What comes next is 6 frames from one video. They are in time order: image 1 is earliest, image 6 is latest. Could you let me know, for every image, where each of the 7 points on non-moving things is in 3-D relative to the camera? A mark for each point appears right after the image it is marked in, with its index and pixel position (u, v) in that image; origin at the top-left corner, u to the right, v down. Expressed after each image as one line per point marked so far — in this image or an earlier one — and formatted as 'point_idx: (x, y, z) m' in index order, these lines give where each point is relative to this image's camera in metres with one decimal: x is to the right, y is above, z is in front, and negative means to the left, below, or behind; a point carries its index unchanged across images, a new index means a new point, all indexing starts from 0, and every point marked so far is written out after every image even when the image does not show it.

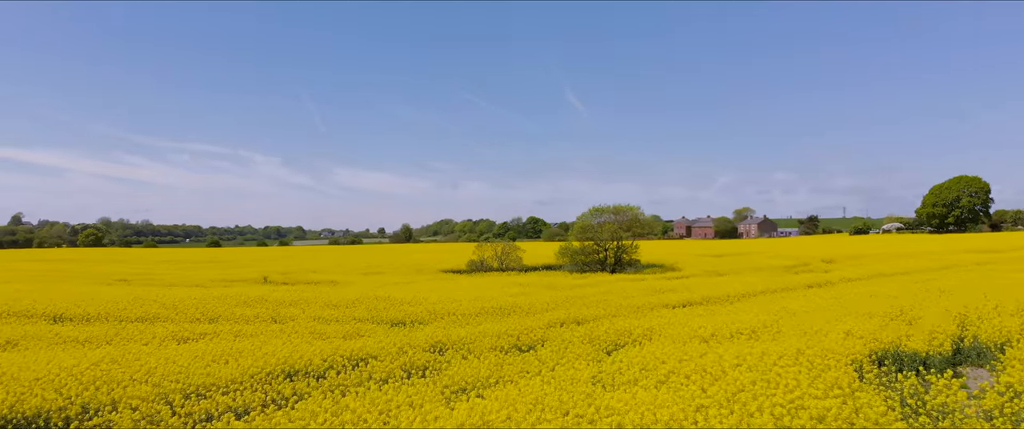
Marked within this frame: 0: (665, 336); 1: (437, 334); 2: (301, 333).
0: (+3.1, -2.5, +9.5) m
1: (-1.8, -2.9, +11.2) m
2: (-5.1, -2.9, +11.4) m
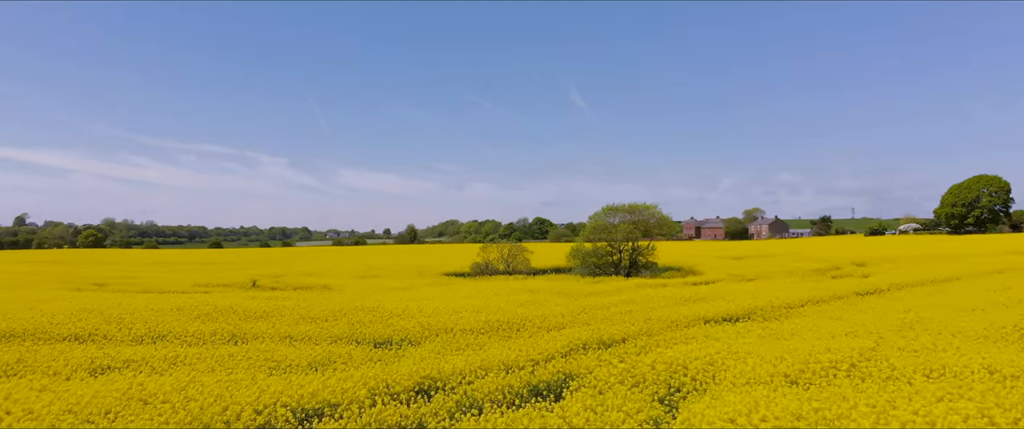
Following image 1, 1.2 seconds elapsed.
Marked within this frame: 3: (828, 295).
0: (+3.3, -2.4, +6.9) m
1: (-1.6, -2.7, +8.6) m
2: (-4.9, -2.8, +8.9) m
3: (+12.2, -3.2, +18.1) m
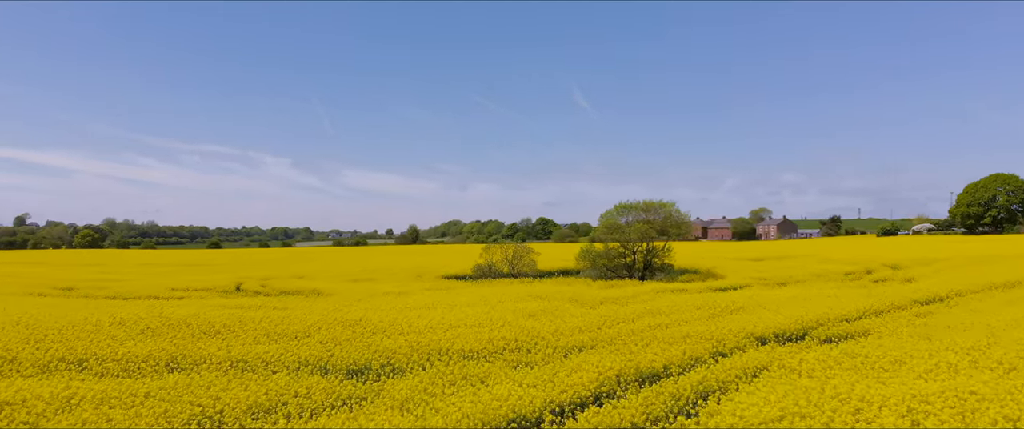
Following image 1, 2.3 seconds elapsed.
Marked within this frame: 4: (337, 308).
0: (+3.5, -2.2, +4.4) m
1: (-1.4, -2.6, +6.2) m
2: (-4.7, -2.7, +6.5) m
3: (+12.4, -3.0, +15.6) m
4: (-6.2, -3.3, +16.4) m
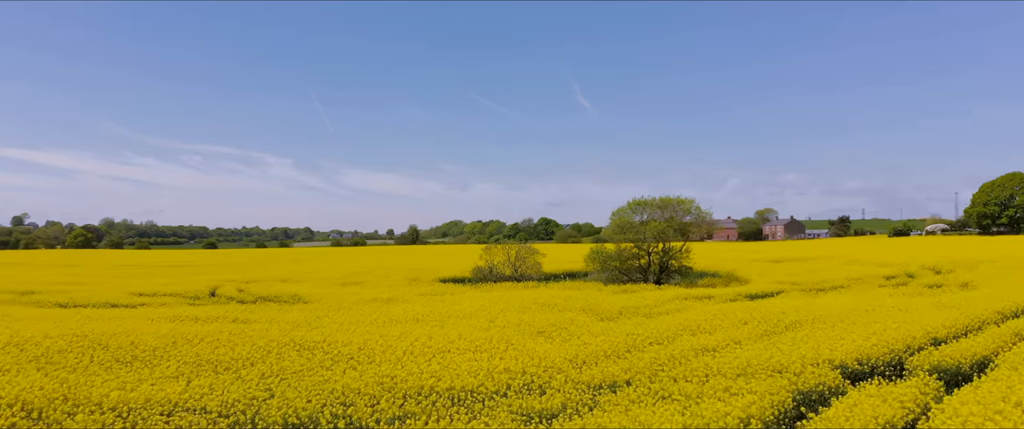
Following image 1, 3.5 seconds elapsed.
0: (+3.6, -2.1, +1.7) m
1: (-1.3, -2.4, +3.5) m
2: (-4.6, -2.5, +3.7) m
3: (+12.6, -2.9, +12.8) m
4: (-6.0, -3.1, +13.7) m
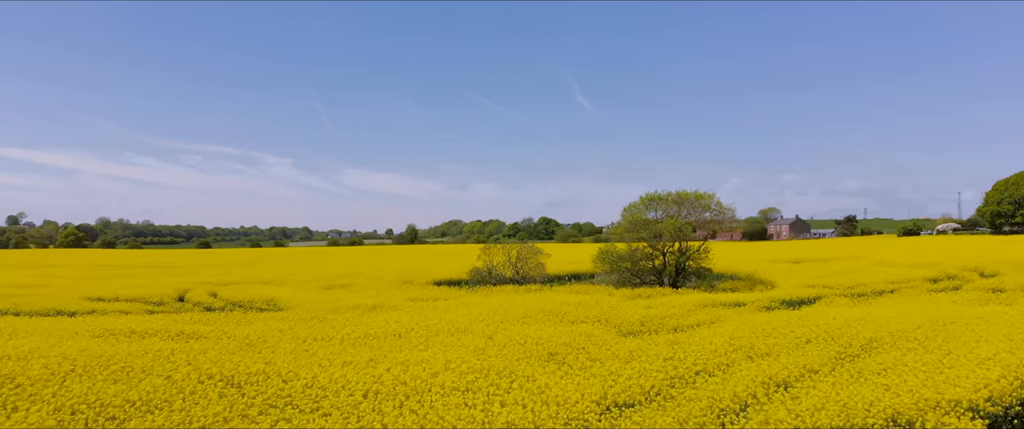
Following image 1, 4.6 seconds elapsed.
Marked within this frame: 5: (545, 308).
0: (+3.6, -1.9, -0.9) m
1: (-1.2, -2.2, +0.9) m
2: (-4.5, -2.3, +1.1) m
3: (+12.6, -2.7, +10.2) m
4: (-6.0, -2.9, +11.1) m
5: (+1.1, -3.2, +15.9) m
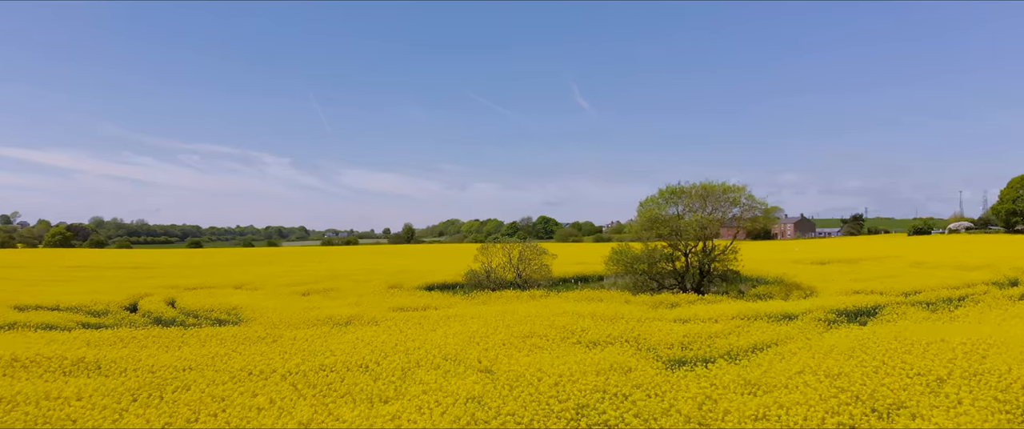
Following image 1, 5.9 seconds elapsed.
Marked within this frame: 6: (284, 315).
0: (+3.8, -1.7, -4.0) m
1: (-1.0, -2.1, -2.2) m
2: (-4.4, -2.1, -2.0) m
3: (+12.8, -2.5, +7.1) m
4: (-5.8, -2.7, +8.0) m
5: (+1.2, -3.0, +12.8) m
6: (-8.0, -3.5, +16.3) m
